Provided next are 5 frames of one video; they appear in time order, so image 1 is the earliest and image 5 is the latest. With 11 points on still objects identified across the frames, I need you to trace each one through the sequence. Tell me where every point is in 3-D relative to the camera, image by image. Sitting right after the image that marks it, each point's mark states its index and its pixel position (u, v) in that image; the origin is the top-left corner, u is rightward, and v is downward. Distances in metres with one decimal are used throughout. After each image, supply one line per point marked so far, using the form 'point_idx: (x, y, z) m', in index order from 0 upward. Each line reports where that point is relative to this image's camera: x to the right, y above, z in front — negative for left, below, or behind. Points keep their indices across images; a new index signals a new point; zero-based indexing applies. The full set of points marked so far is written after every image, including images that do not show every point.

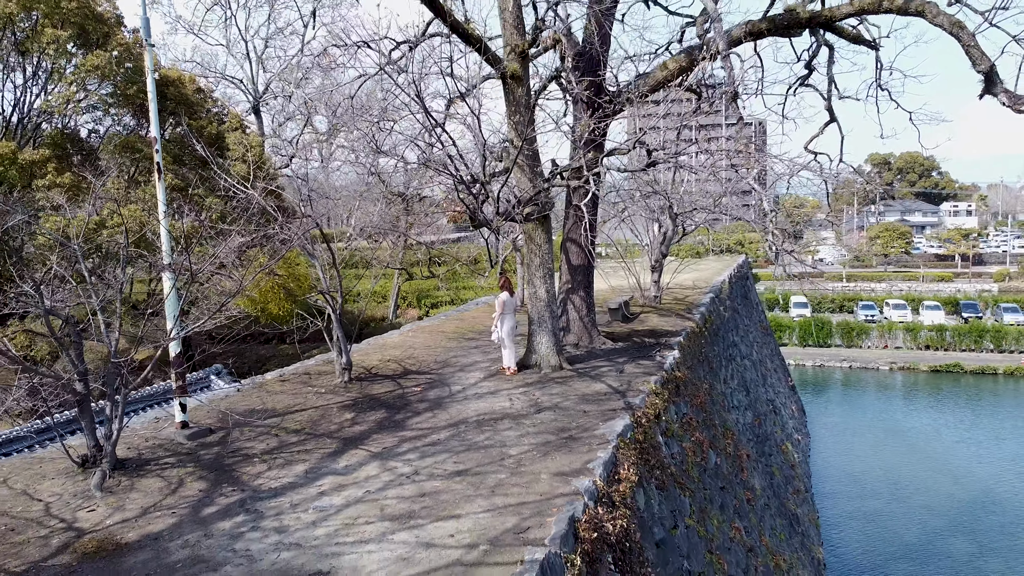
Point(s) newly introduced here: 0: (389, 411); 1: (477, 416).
0: (-0.8, -0.8, +4.6) m
1: (-0.2, -0.8, +4.5) m
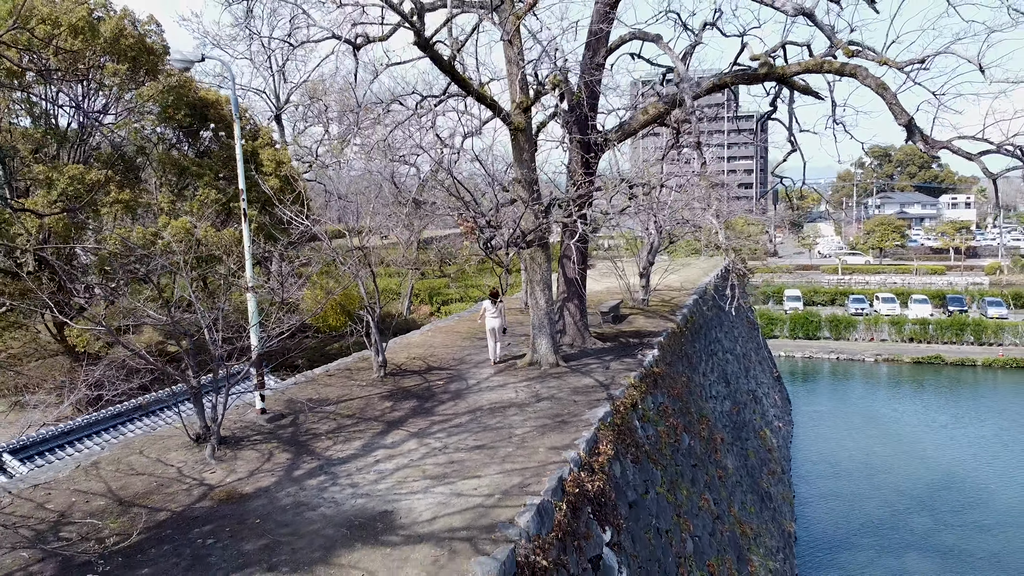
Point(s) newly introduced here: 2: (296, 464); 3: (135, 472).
0: (-0.7, -0.9, +5.7) m
1: (-0.2, -0.9, +5.6) m
2: (-1.2, -1.0, +4.2) m
3: (-2.1, -1.0, +4.1) m
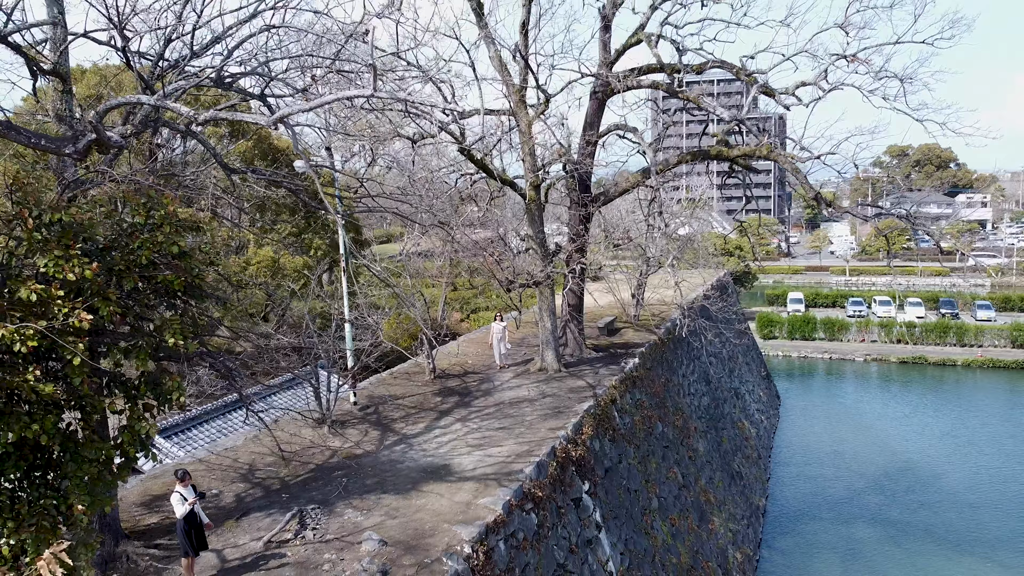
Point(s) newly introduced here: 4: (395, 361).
0: (-0.6, -1.2, +8.0) m
1: (0.0, -1.2, +7.8) m
2: (-1.1, -1.3, +6.5) m
3: (-2.0, -1.4, +6.5) m
4: (-1.7, -1.1, +10.5) m
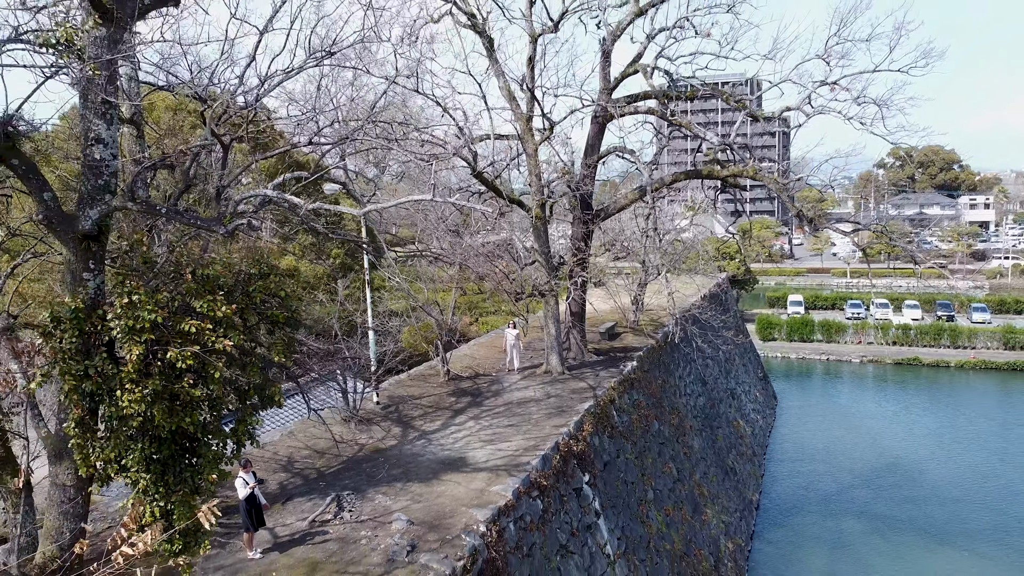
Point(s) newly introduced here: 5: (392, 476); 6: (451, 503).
0: (-0.5, -1.3, +8.7) m
1: (+0.1, -1.3, +8.6) m
2: (-1.1, -1.4, +7.3) m
3: (-1.9, -1.5, +7.3) m
4: (-1.6, -1.2, +11.3) m
5: (-1.0, -1.6, +6.2) m
6: (-0.5, -1.7, +5.6) m
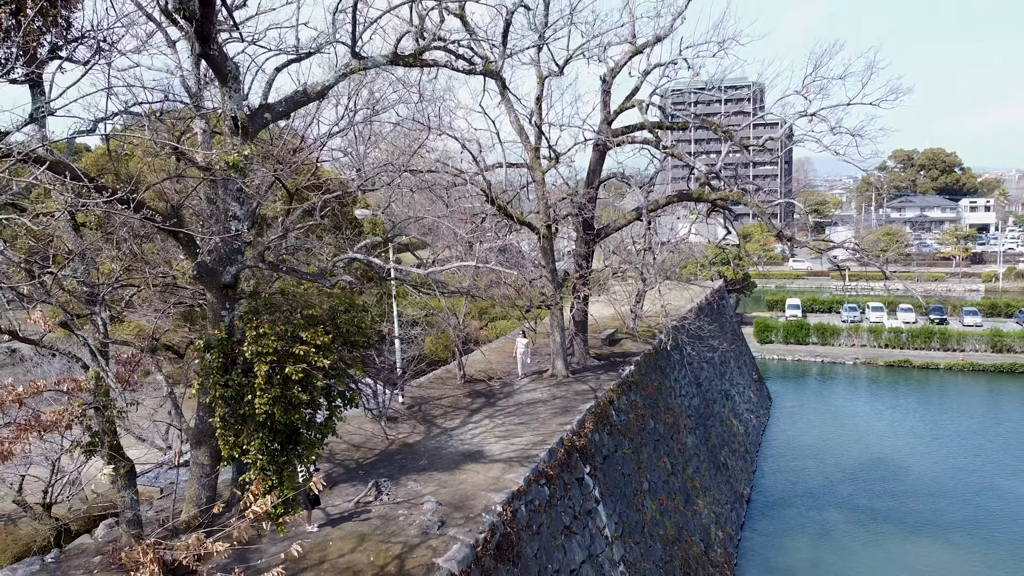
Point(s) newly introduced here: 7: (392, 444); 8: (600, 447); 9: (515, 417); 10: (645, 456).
0: (-0.4, -1.5, +9.8) m
1: (+0.2, -1.5, +9.6) m
2: (-0.9, -1.6, +8.3) m
3: (-1.8, -1.6, +8.3) m
4: (-1.4, -1.3, +12.4) m
5: (-0.9, -1.8, +7.3) m
6: (-0.4, -1.8, +6.7) m
7: (-1.3, -1.7, +7.9) m
8: (+1.0, -1.9, +8.9) m
9: (0.0, -1.6, +8.8) m
10: (+1.8, -2.3, +10.1) m
